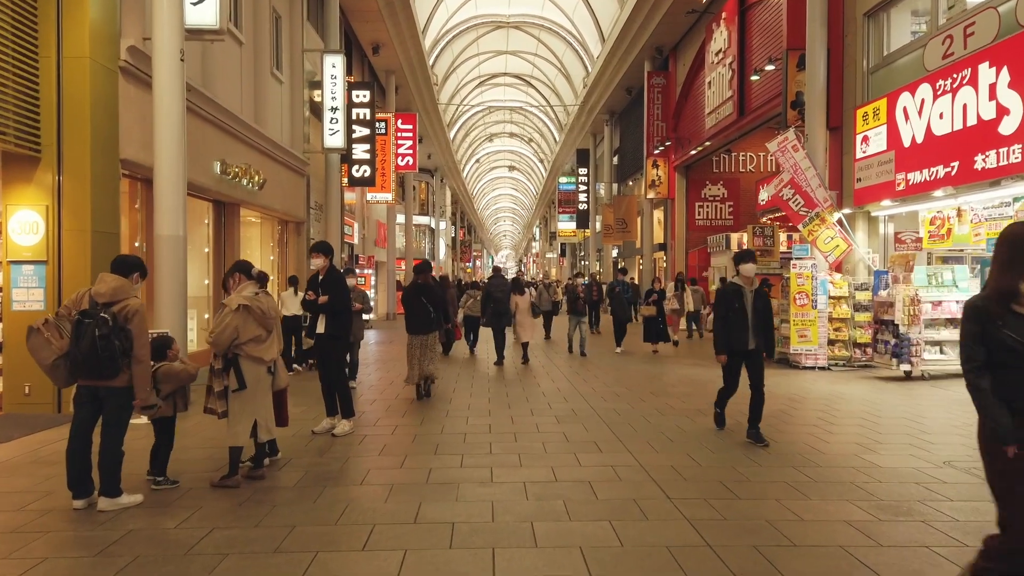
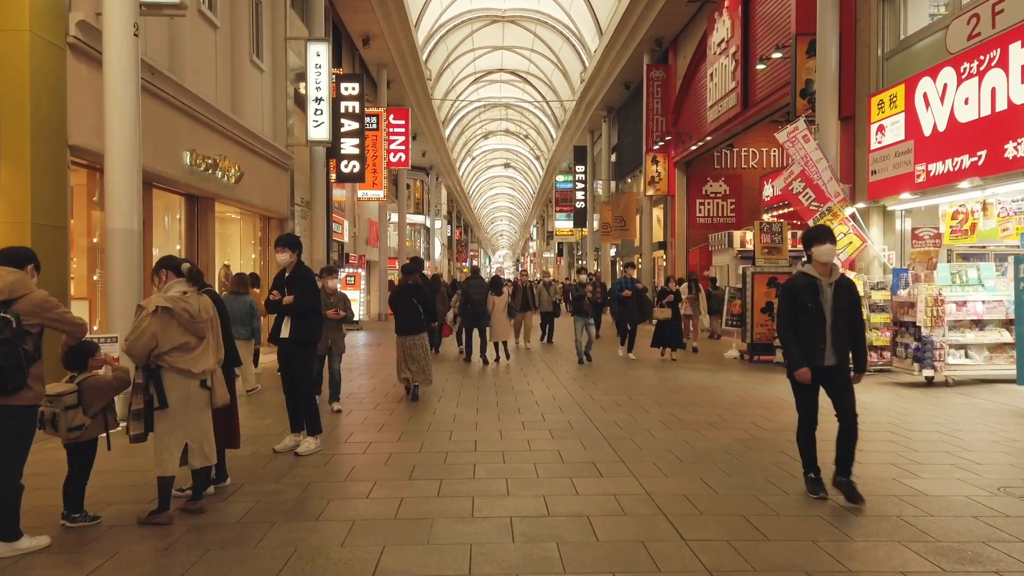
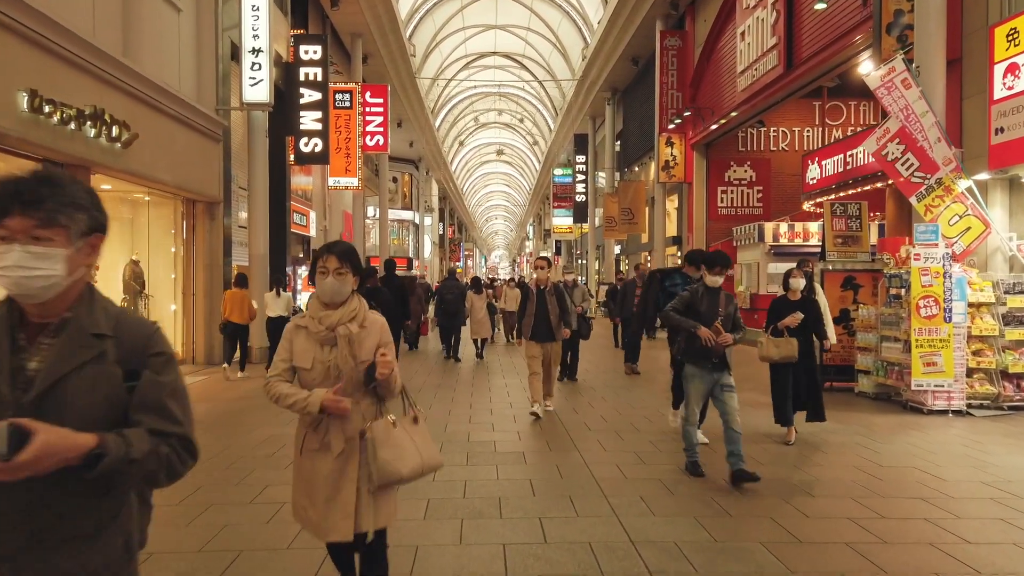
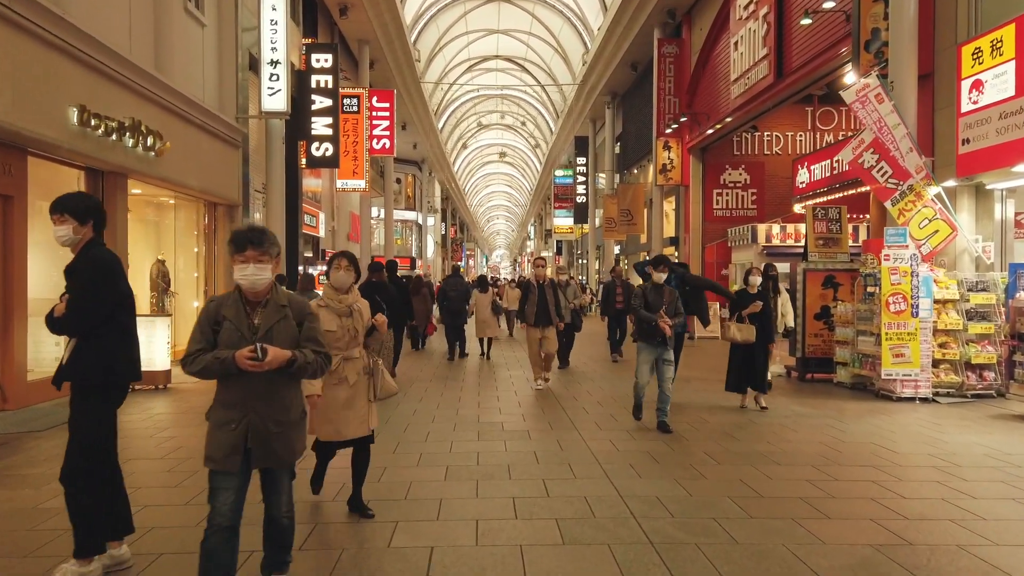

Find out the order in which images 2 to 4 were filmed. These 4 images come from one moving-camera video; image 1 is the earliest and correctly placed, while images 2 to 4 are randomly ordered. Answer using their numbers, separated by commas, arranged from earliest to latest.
2, 4, 3
